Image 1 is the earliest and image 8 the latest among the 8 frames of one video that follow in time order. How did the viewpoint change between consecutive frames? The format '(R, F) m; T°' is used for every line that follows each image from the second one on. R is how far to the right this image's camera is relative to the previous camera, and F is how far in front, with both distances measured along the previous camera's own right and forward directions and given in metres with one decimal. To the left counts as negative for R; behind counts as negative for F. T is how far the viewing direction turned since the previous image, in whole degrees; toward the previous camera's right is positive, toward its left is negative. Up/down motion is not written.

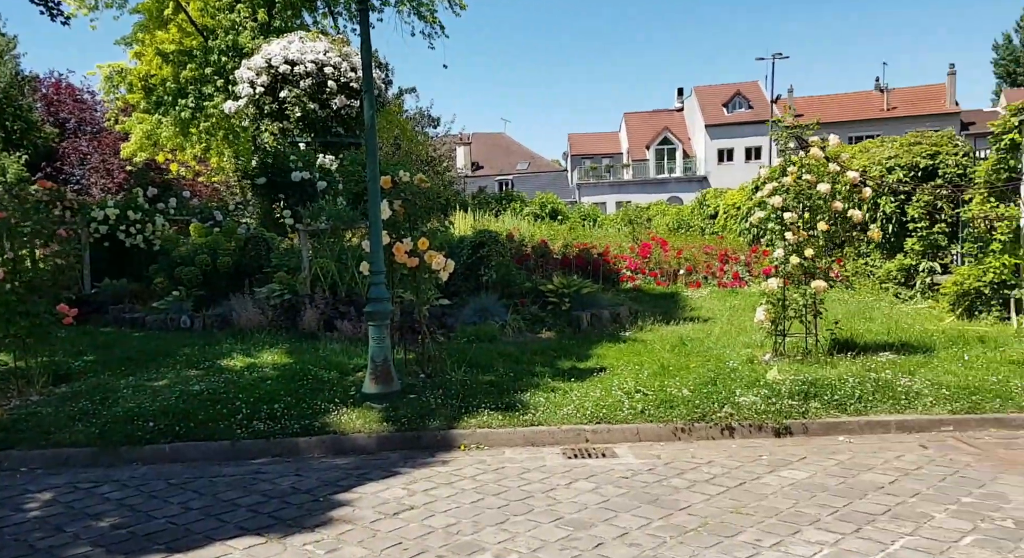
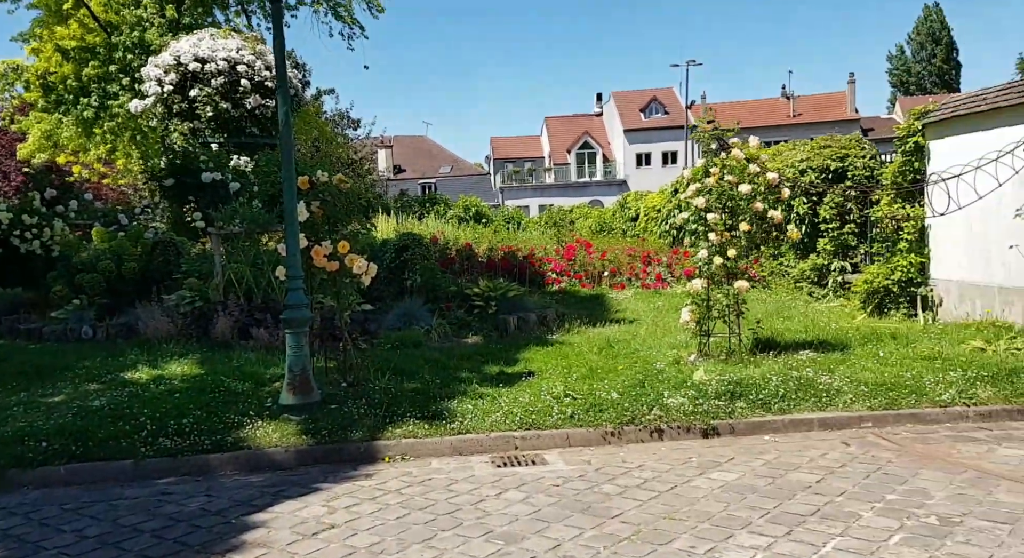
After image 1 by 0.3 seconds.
(0.0, +0.2) m; +5°
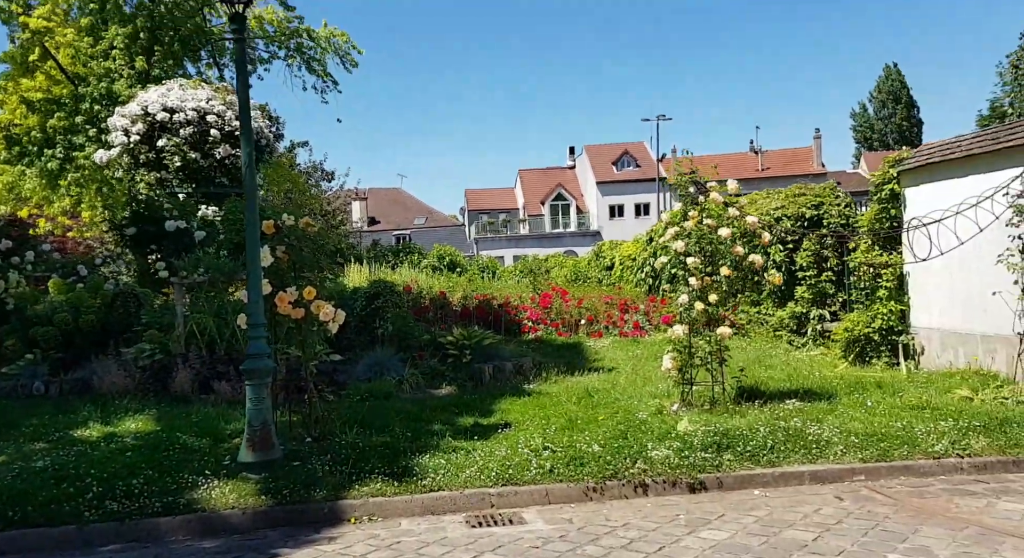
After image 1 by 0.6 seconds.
(0.0, +0.3) m; +2°
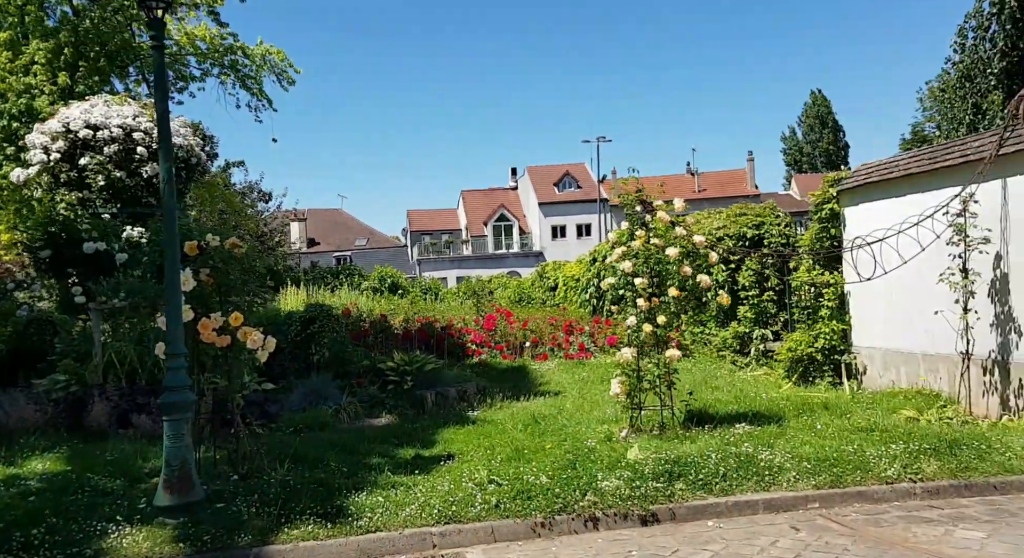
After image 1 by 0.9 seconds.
(0.0, +0.3) m; +4°
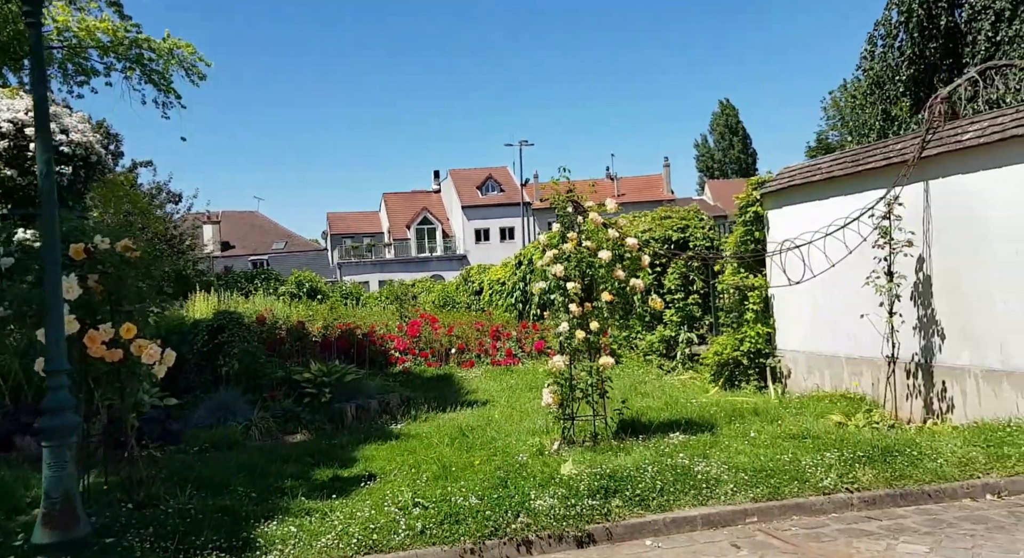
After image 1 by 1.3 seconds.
(0.0, +0.3) m; +5°
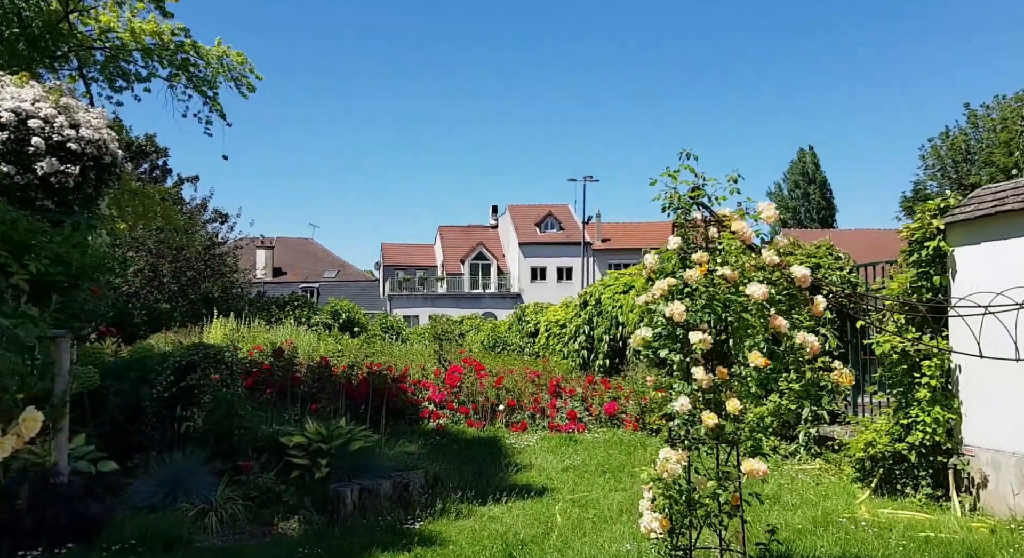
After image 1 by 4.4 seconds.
(-0.2, +2.6) m; -4°
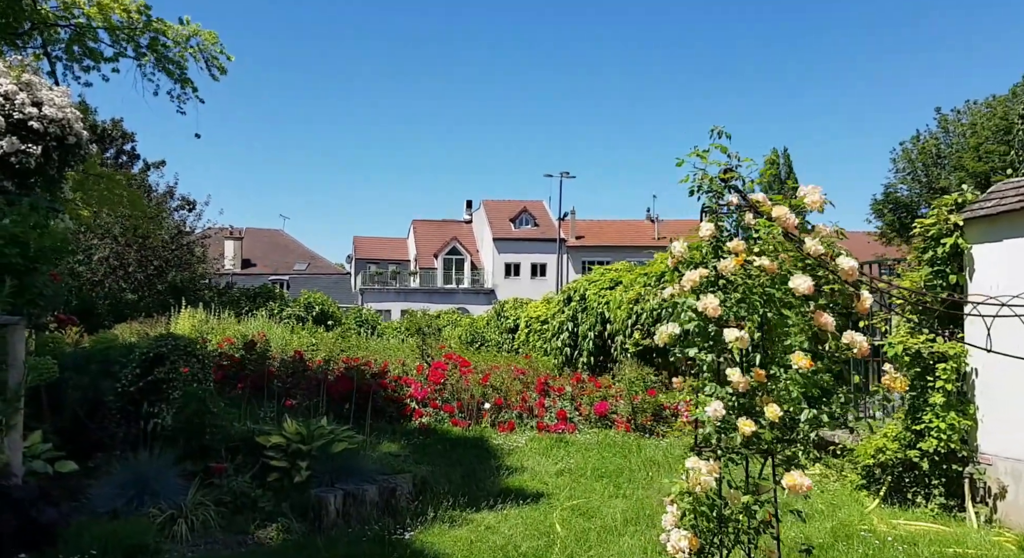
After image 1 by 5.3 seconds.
(-0.2, +0.5) m; +2°
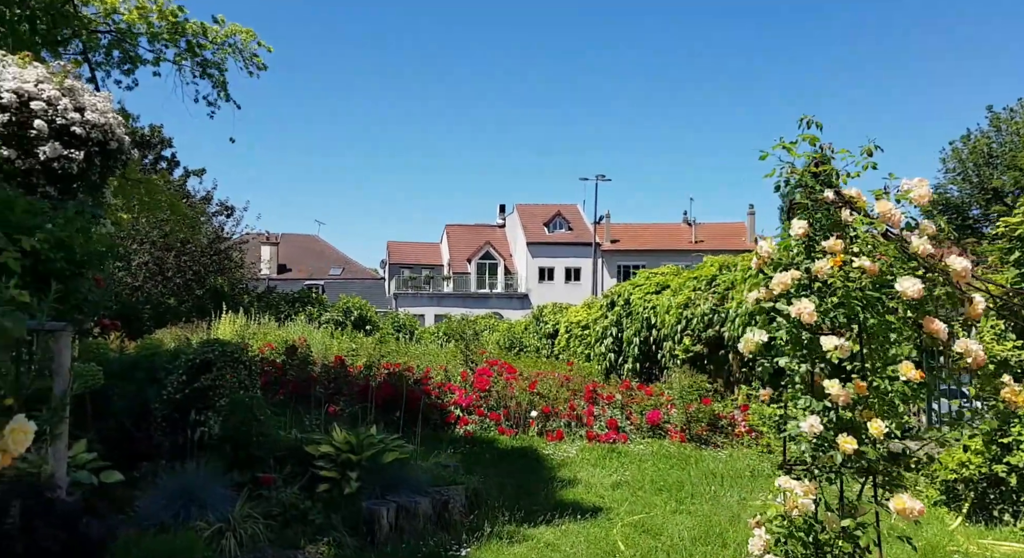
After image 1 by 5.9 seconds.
(-0.2, +0.3) m; -2°
